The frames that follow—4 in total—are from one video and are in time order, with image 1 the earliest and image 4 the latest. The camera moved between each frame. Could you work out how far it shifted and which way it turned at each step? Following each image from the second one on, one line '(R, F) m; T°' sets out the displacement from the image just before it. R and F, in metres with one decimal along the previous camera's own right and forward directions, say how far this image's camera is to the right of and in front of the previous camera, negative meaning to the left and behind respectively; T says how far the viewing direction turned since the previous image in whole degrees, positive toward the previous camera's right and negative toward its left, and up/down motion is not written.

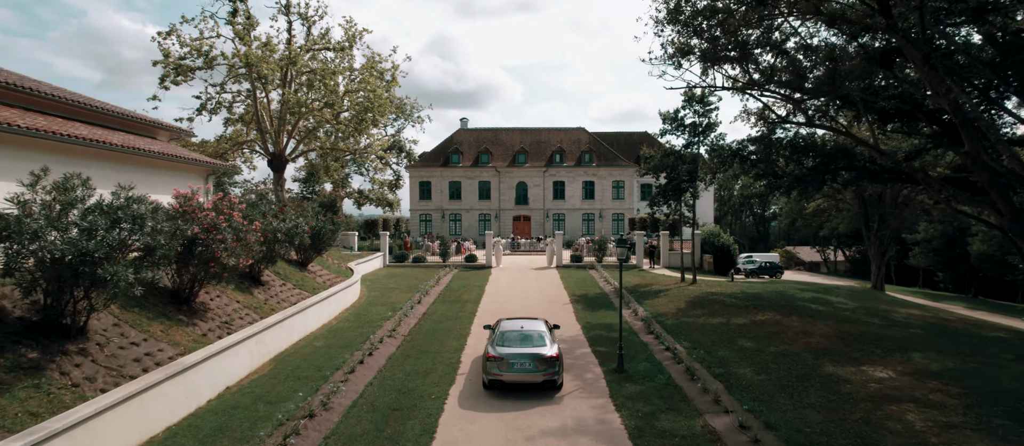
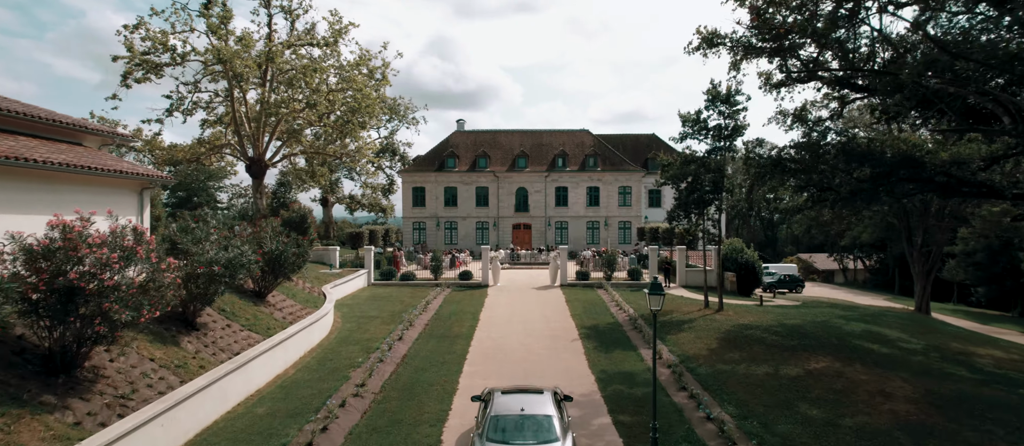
(0.0, +2.7) m; 0°
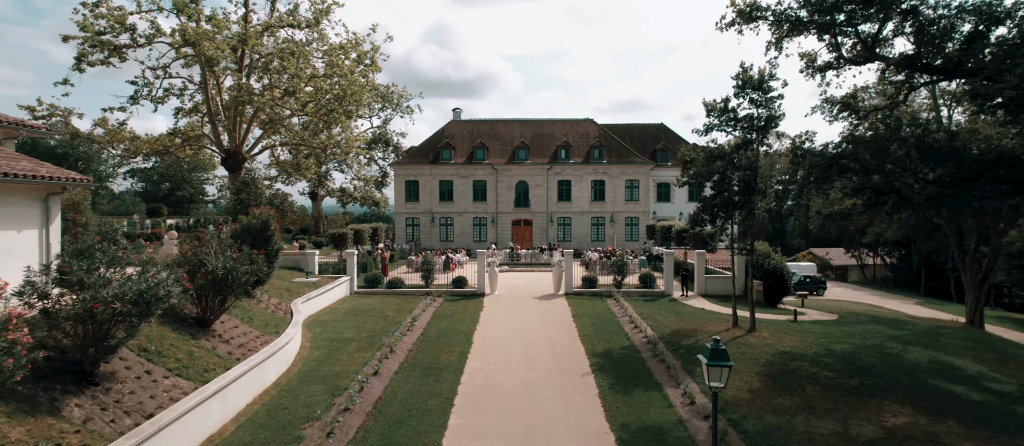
(0.0, +2.6) m; 0°
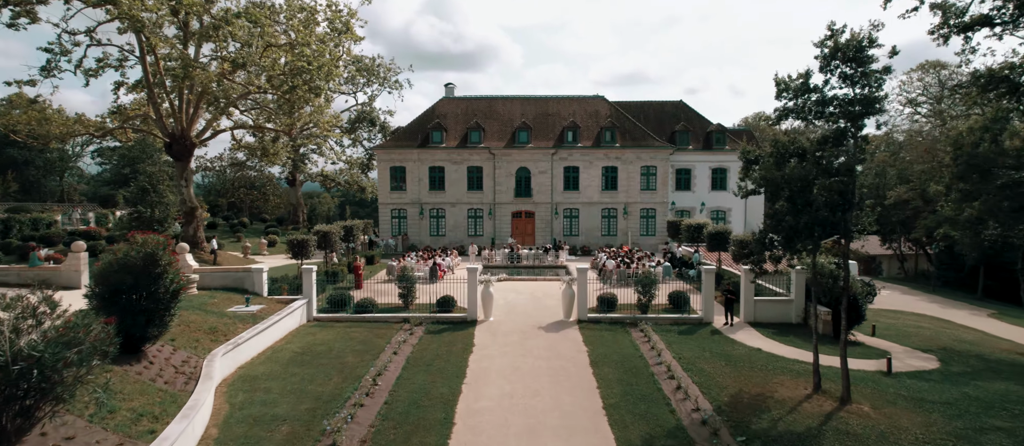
(0.0, +4.7) m; 0°
